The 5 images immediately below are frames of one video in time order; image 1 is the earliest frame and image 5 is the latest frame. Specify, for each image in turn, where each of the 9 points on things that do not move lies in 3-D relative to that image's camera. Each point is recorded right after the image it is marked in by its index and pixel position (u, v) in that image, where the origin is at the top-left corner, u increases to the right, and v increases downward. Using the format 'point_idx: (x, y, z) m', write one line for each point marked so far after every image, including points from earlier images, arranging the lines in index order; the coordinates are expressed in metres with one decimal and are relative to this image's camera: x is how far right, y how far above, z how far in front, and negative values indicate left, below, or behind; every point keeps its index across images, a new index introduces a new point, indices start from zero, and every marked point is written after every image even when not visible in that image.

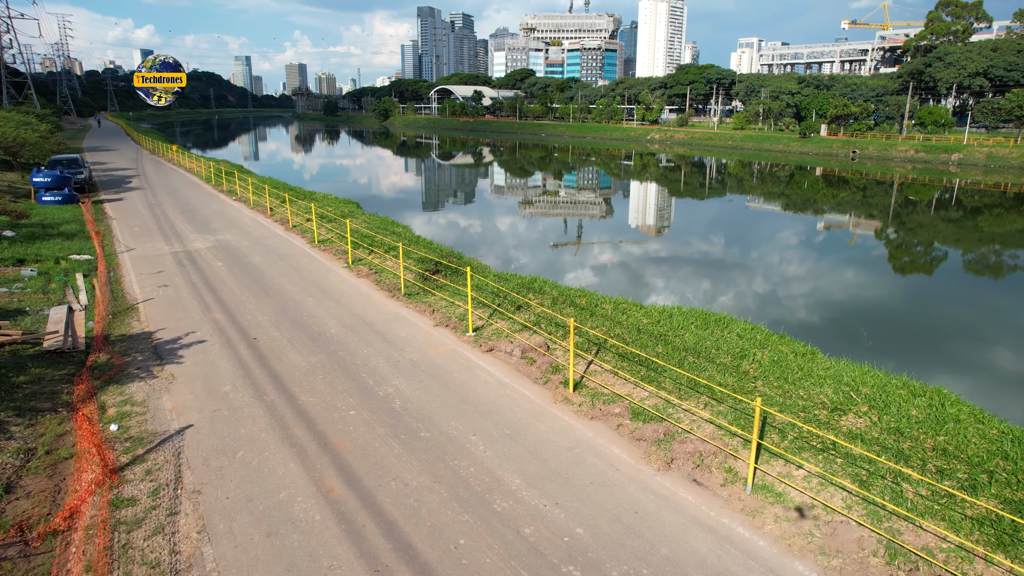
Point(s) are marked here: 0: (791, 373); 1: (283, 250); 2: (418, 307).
0: (+2.9, -0.9, +7.1) m
1: (-4.9, +0.8, +14.8) m
2: (-1.5, -0.3, +10.5) m
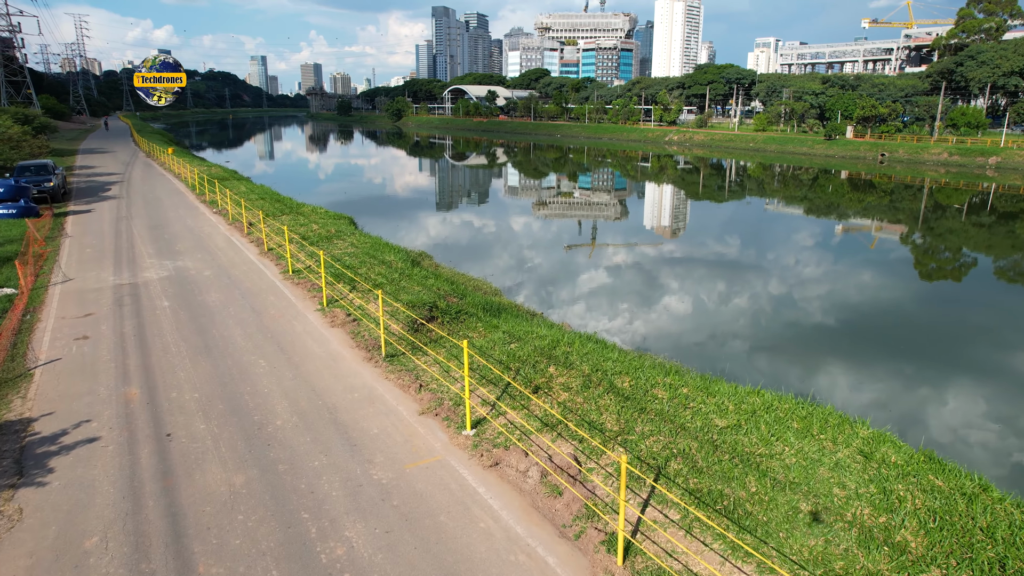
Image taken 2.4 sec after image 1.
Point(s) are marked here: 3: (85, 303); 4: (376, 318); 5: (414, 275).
0: (+2.9, -1.6, +4.3) m
1: (-4.6, +0.1, +12.2) m
2: (-1.3, -1.0, +7.9) m
3: (-6.8, -0.3, +11.0) m
4: (-1.9, -0.4, +9.8) m
5: (-1.7, +0.2, +11.9) m
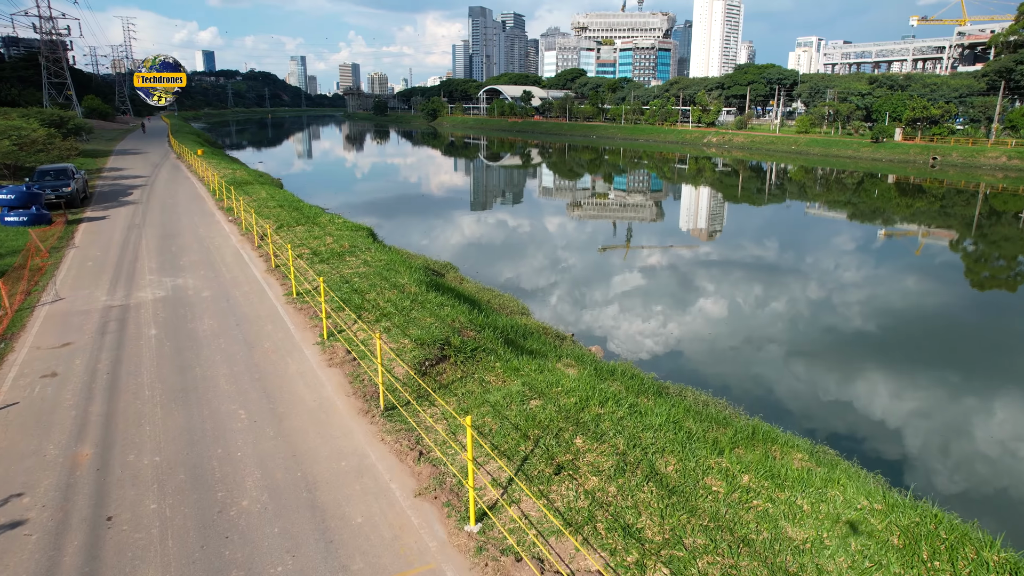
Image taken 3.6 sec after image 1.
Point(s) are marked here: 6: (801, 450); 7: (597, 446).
0: (+2.9, -2.1, +2.9) m
1: (-4.2, -0.3, +11.1) m
2: (-1.1, -1.5, +6.6) m
3: (-6.5, -0.6, +10.0) m
4: (-1.6, -0.9, +8.6) m
5: (-1.3, -0.2, +10.7) m
6: (+3.7, -2.1, +9.0) m
7: (+0.7, -1.4, +6.1) m
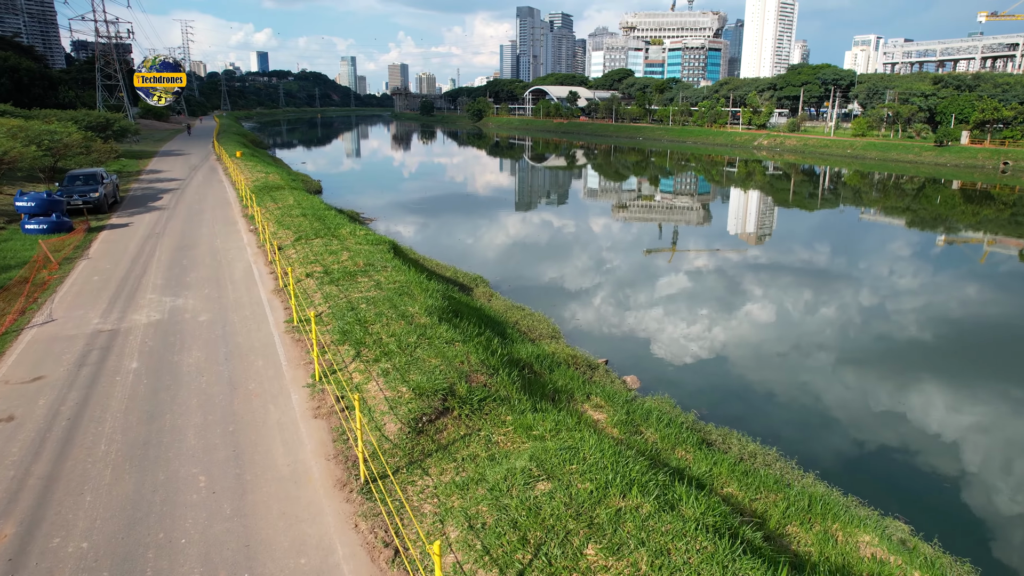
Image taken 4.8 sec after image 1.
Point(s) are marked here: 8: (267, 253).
0: (+2.7, -2.7, +1.5) m
1: (-3.9, -0.7, +10.1) m
2: (-1.1, -1.9, +5.5) m
3: (-6.2, -1.0, +9.2) m
4: (-1.5, -1.3, +7.5) m
5: (-1.0, -0.6, +9.5) m
6: (+3.8, -2.6, +7.5) m
7: (+0.7, -1.8, +4.8) m
8: (-5.5, +0.8, +15.5) m
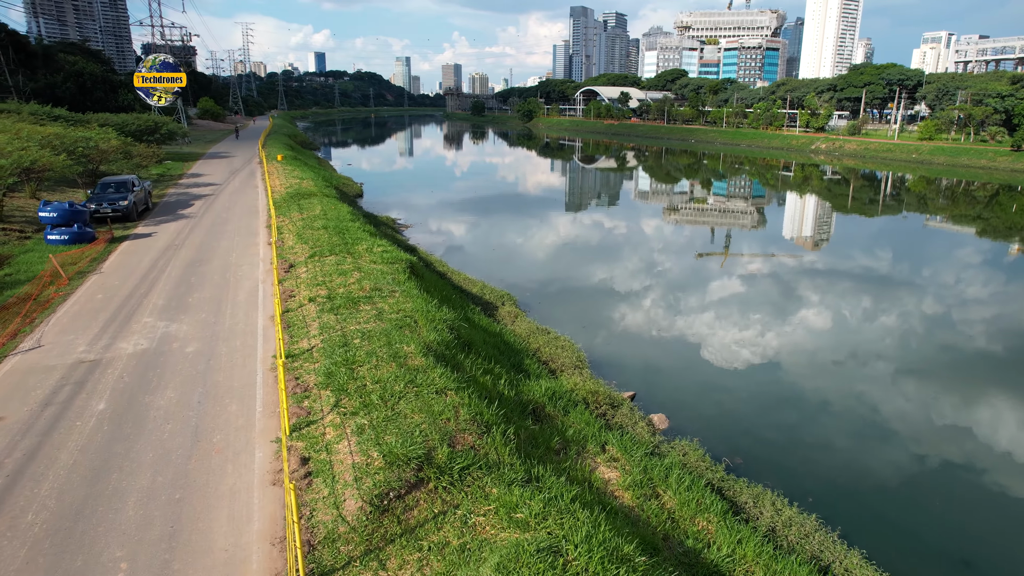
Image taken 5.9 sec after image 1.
0: (+2.1, -3.2, +0.3) m
1: (-3.9, -1.1, +9.4) m
2: (-1.4, -2.4, +4.5) m
3: (-6.2, -1.4, +8.6) m
4: (-1.6, -1.8, +6.5) m
5: (-1.0, -1.1, +8.6) m
6: (+3.6, -3.2, +6.2) m
7: (+0.3, -2.4, +3.7) m
8: (-5.0, +0.4, +14.8) m
